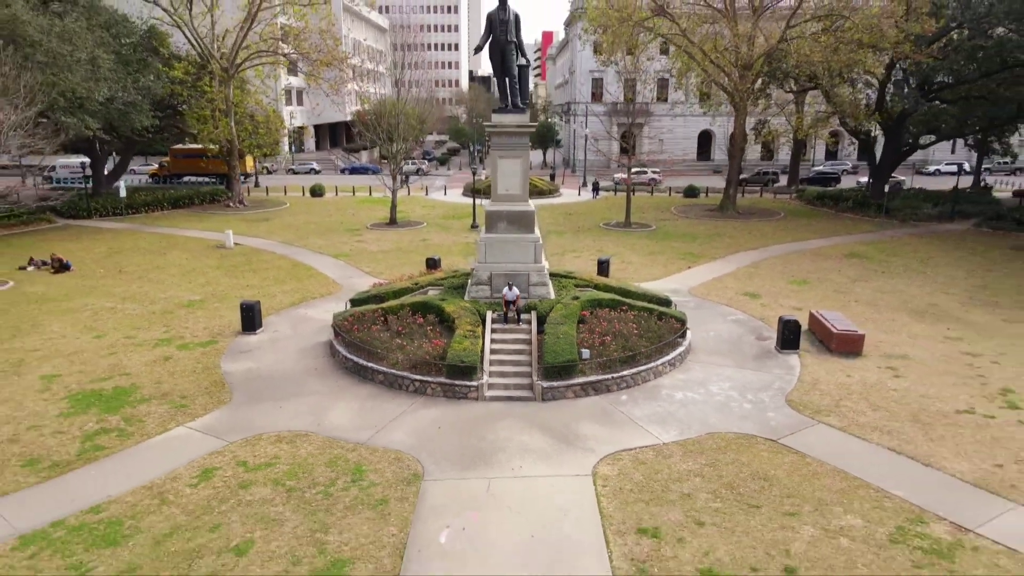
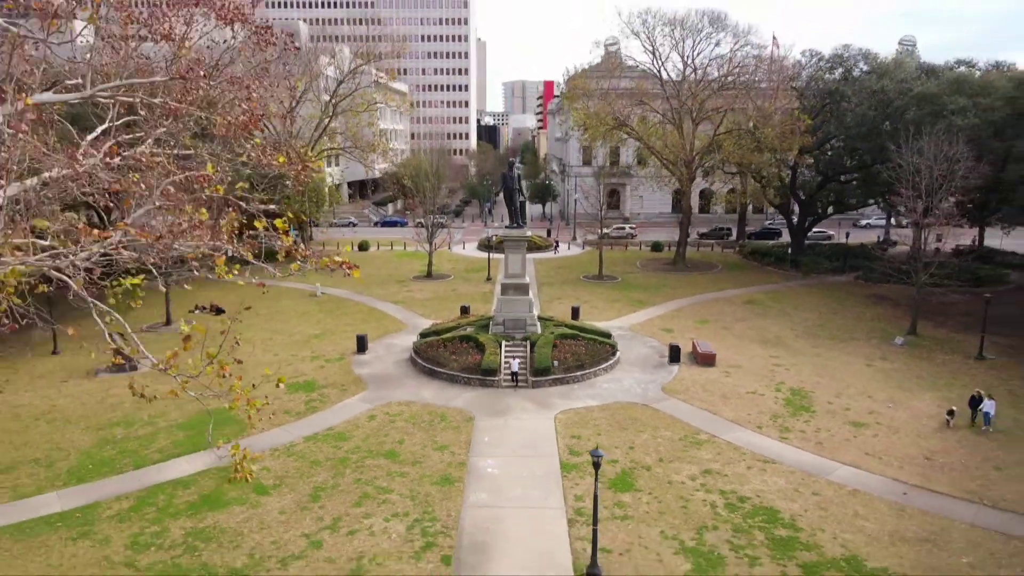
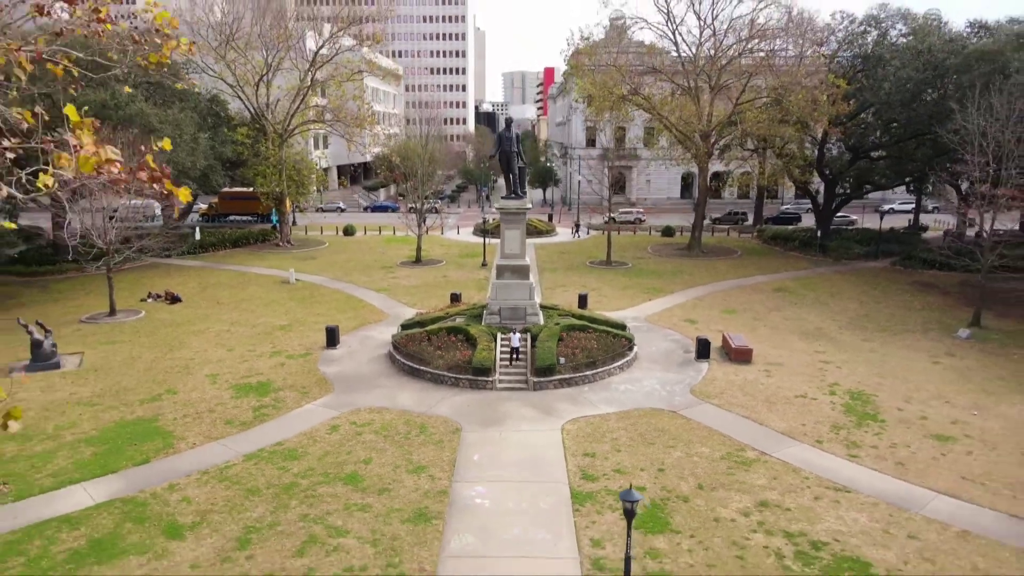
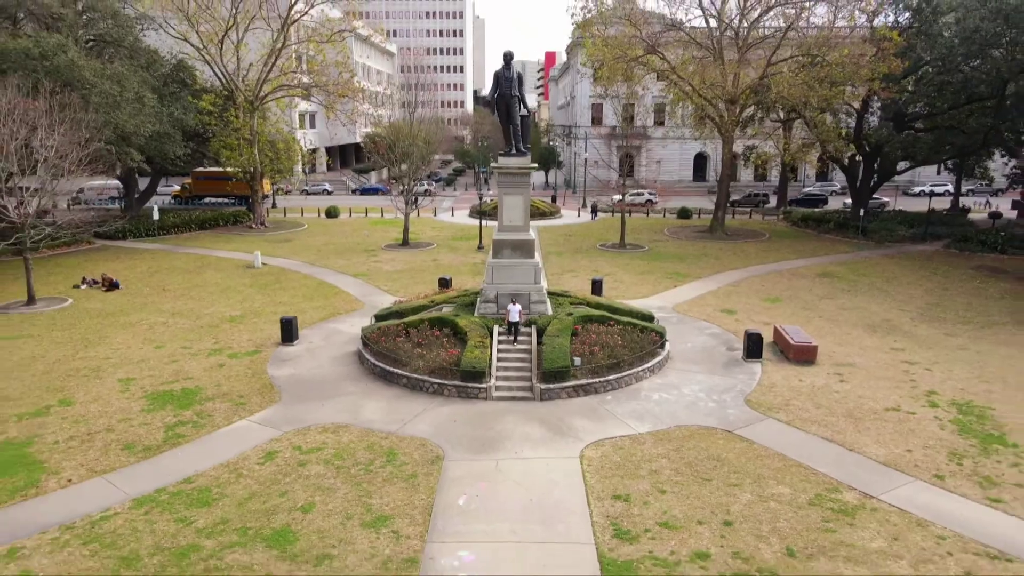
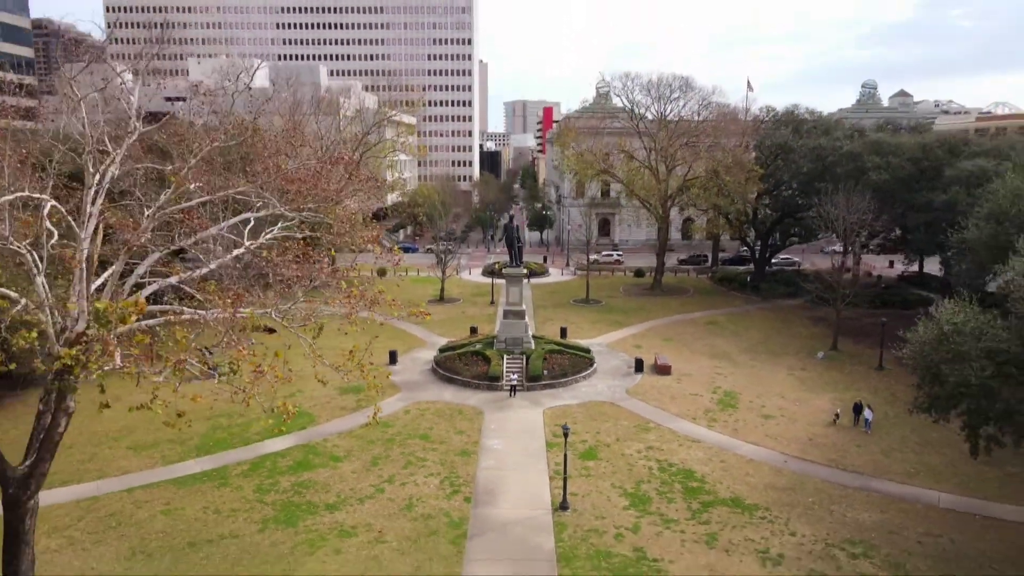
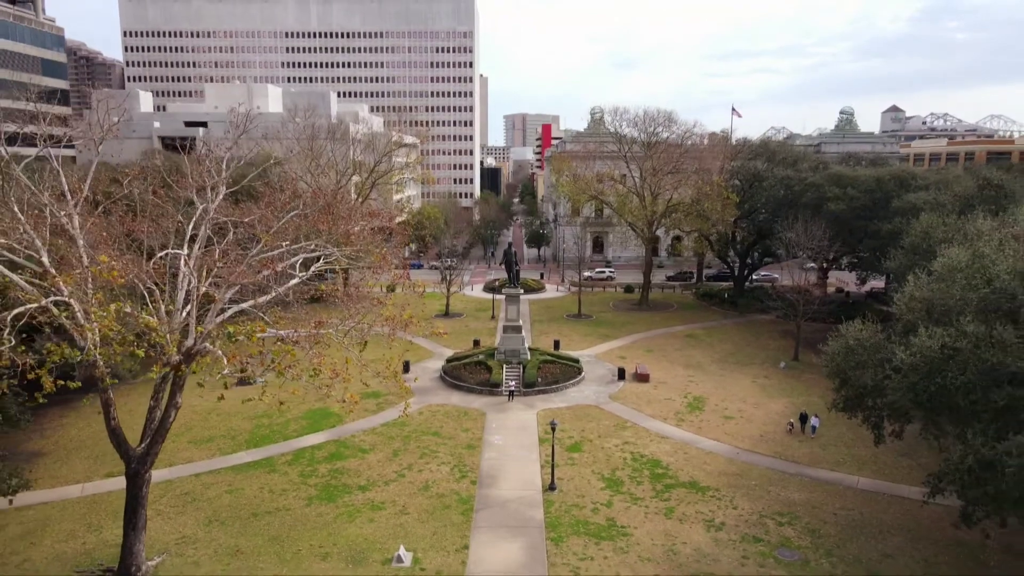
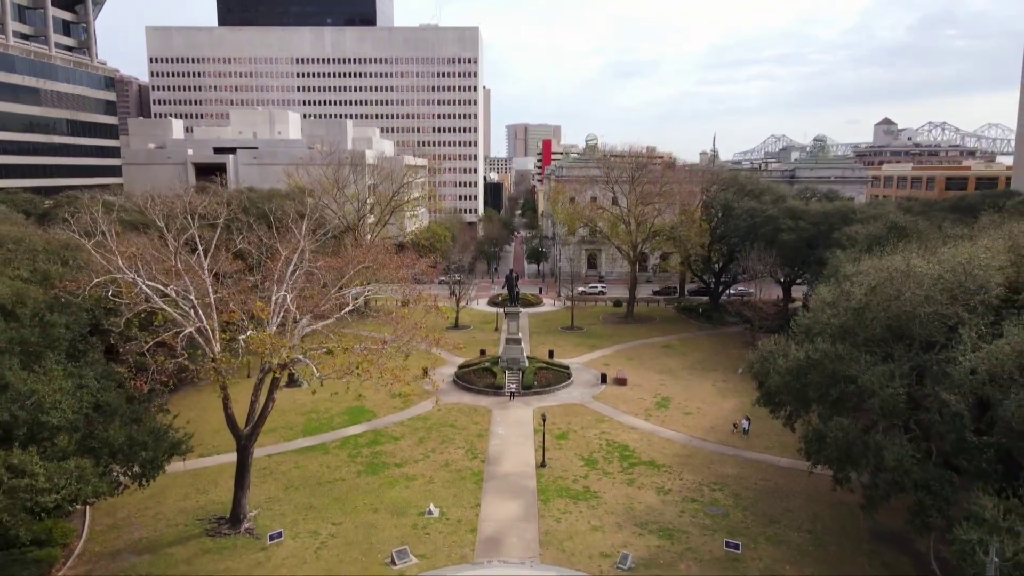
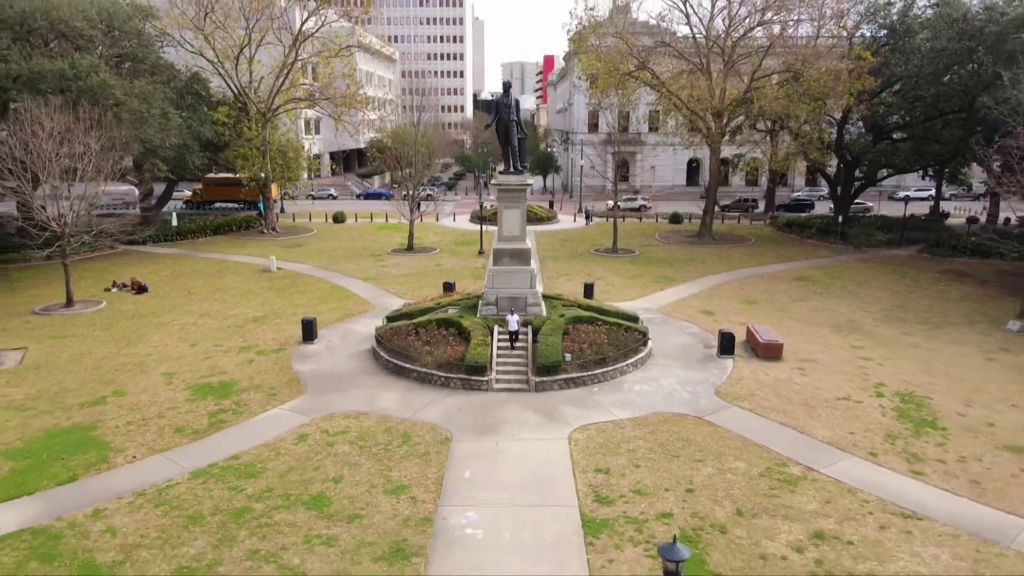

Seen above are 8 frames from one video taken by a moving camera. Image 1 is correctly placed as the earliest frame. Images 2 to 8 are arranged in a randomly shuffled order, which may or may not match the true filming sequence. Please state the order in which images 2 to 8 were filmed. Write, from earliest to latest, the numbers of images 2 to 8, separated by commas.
4, 8, 3, 2, 5, 6, 7
